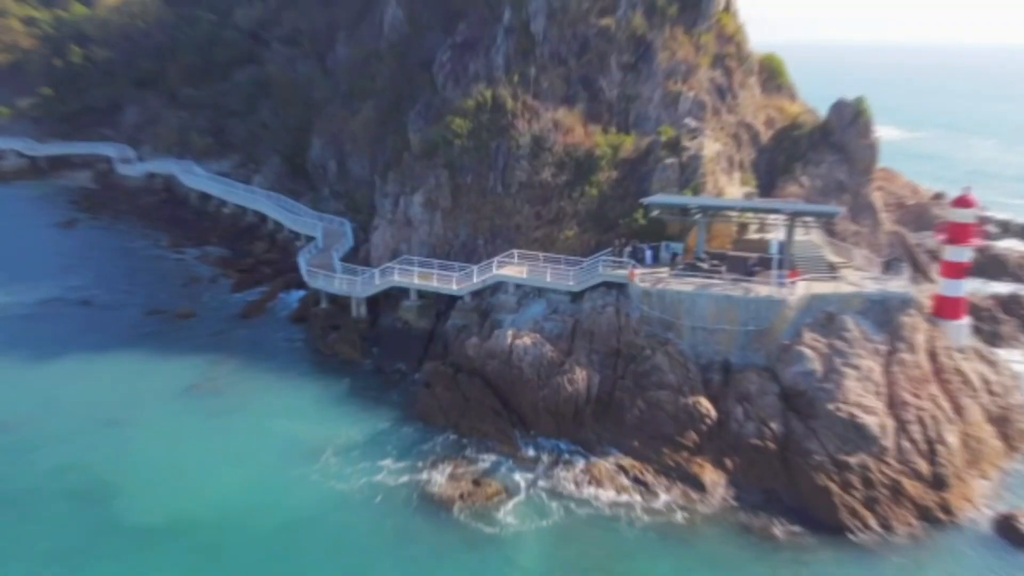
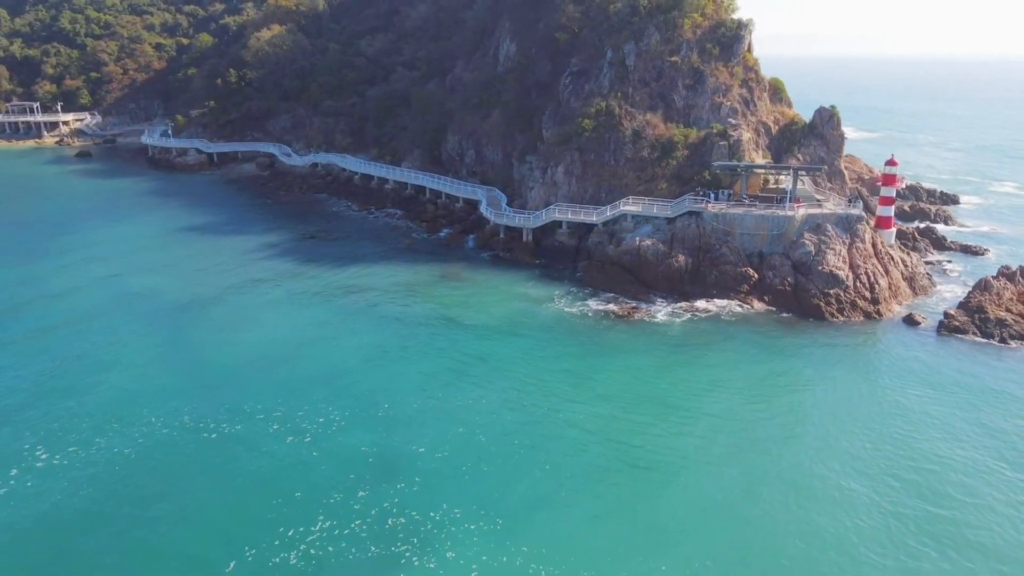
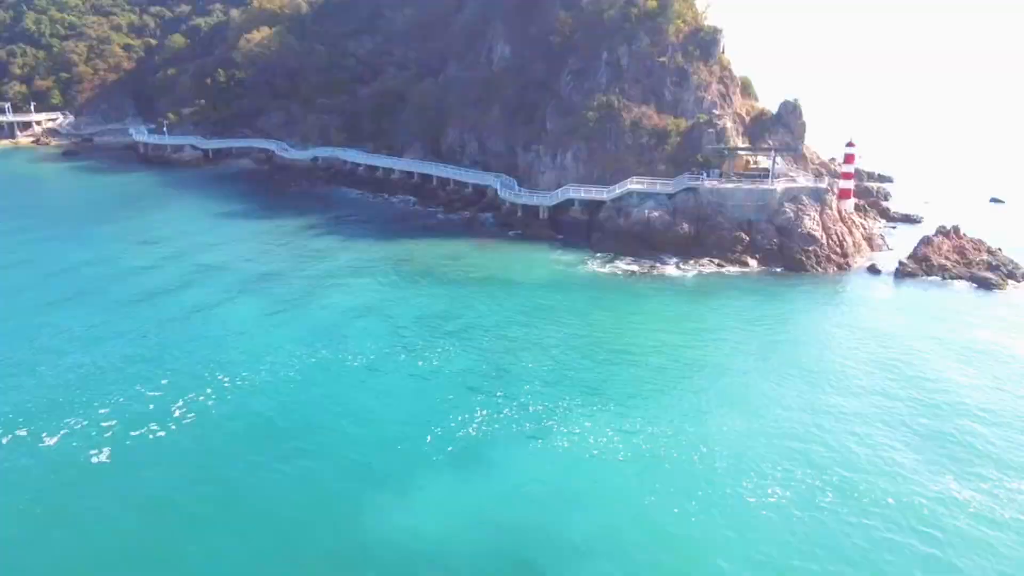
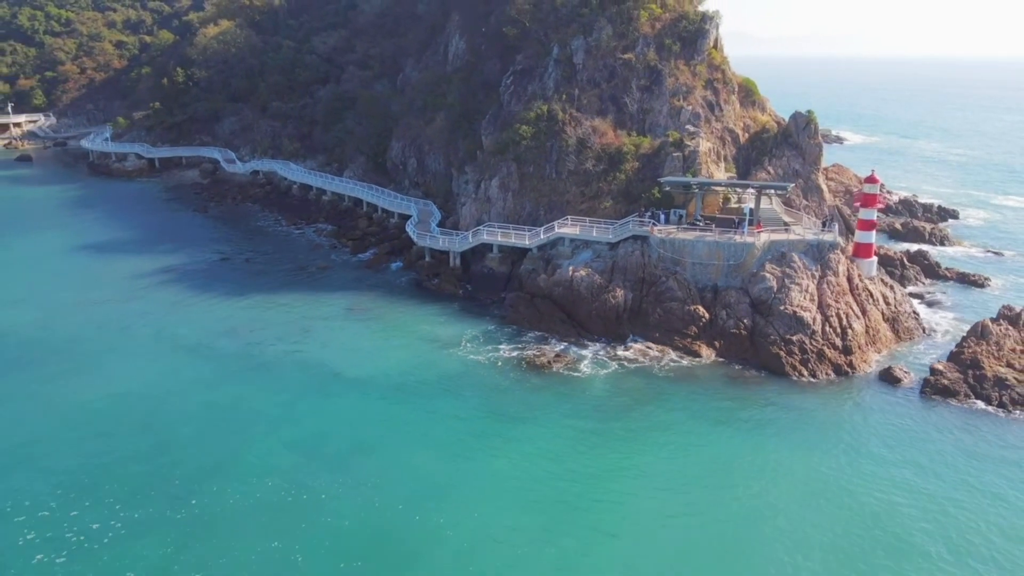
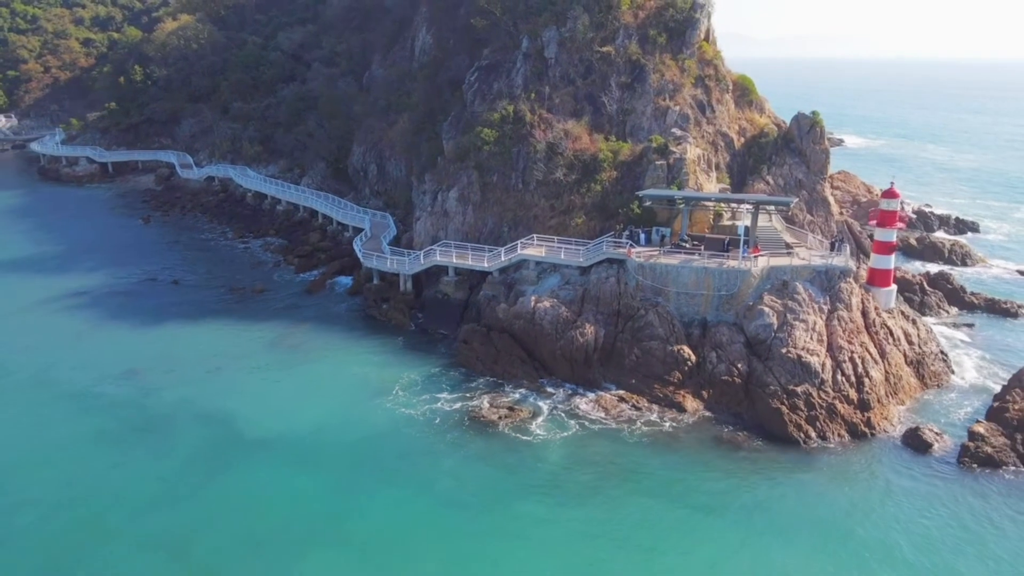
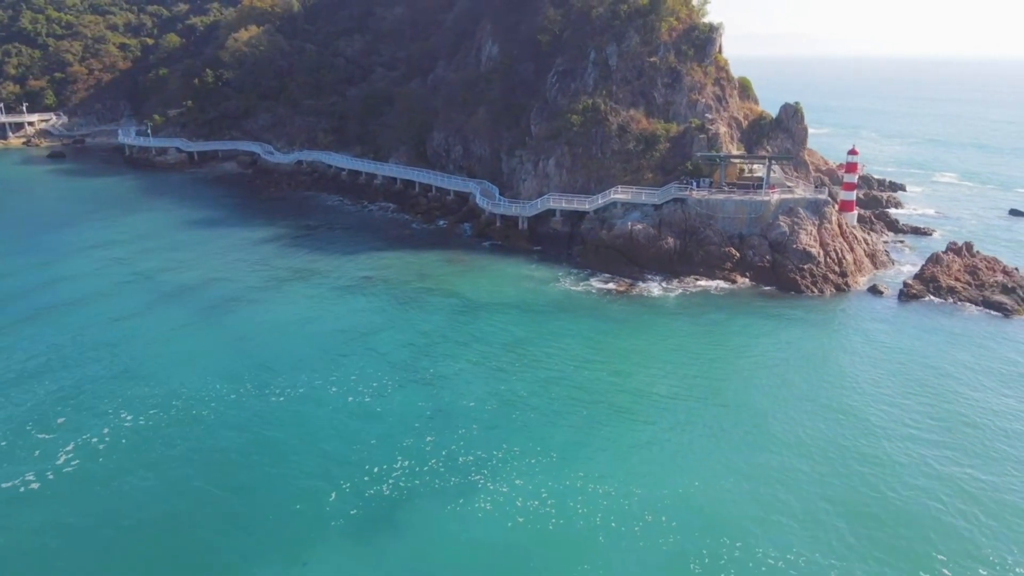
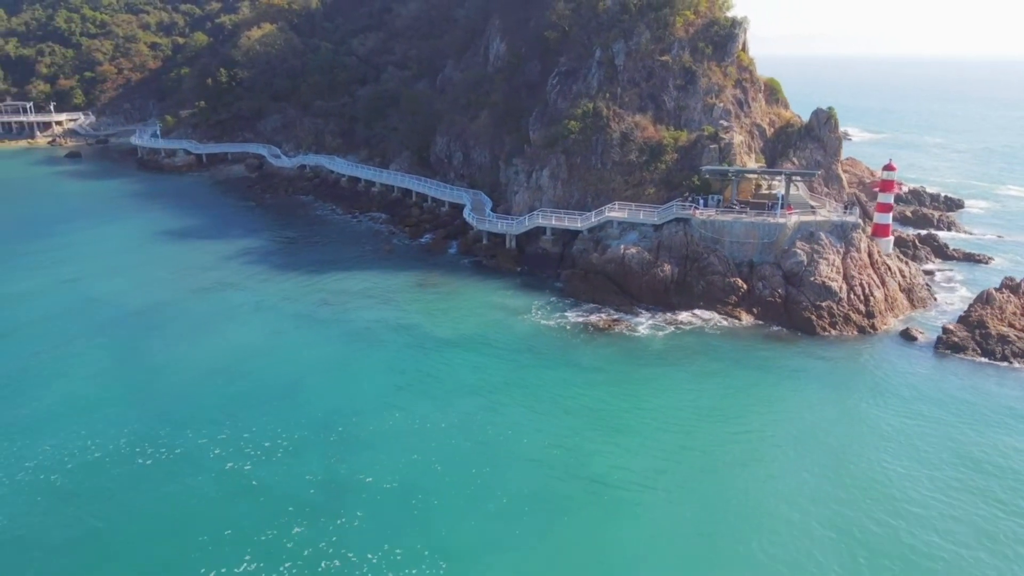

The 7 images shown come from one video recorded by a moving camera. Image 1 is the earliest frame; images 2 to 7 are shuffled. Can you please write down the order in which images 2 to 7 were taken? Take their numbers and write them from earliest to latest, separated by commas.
5, 4, 7, 2, 6, 3
